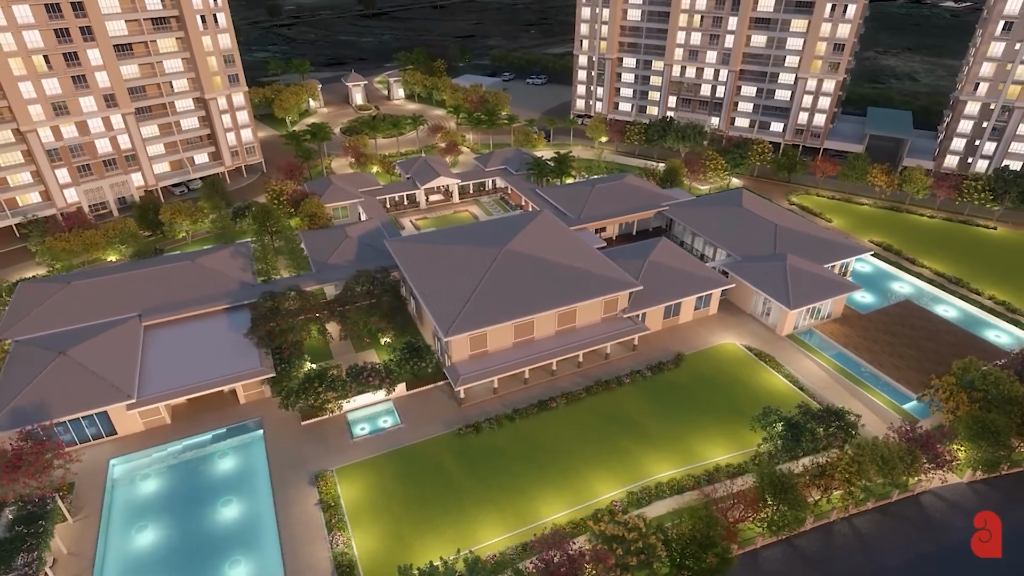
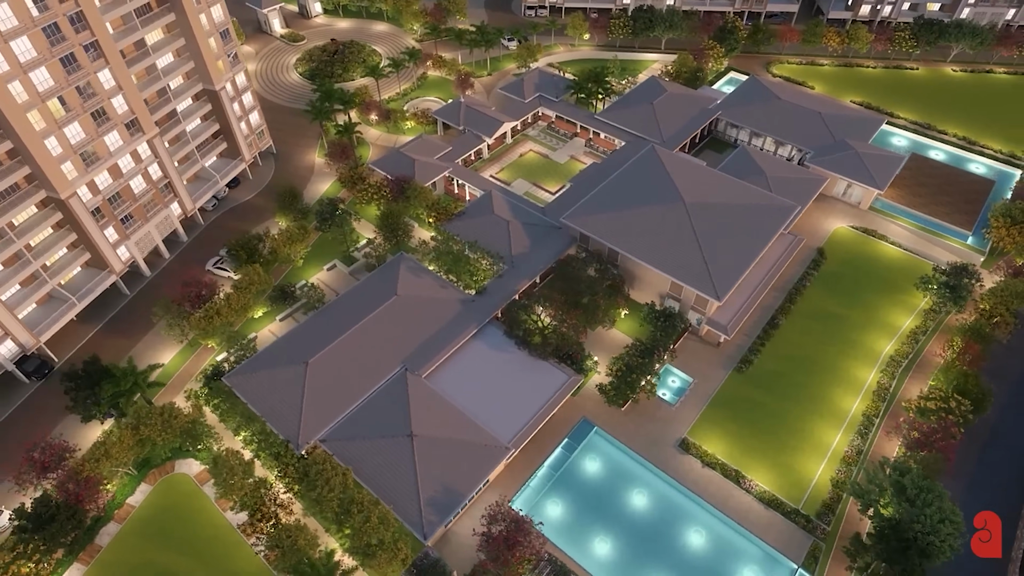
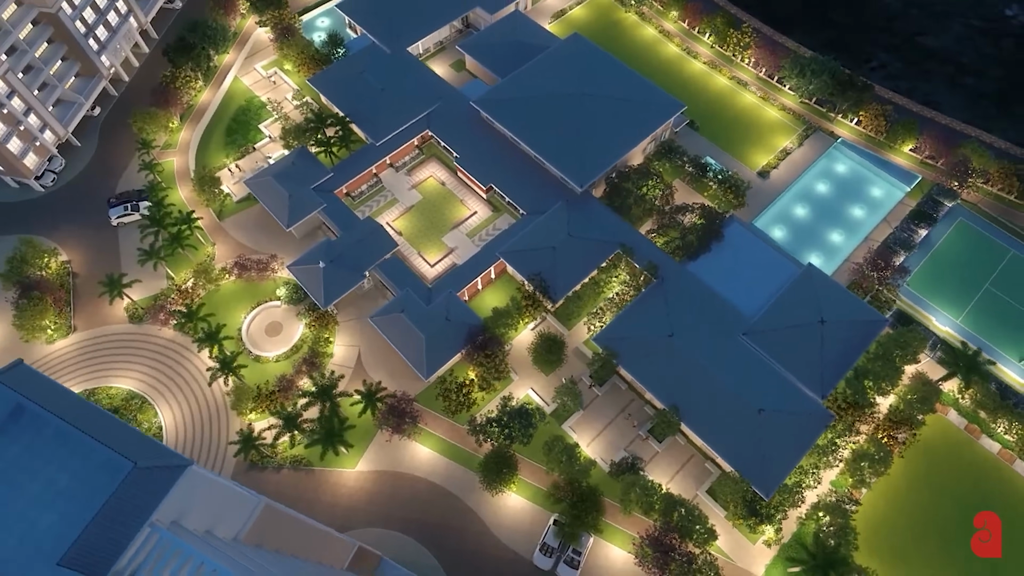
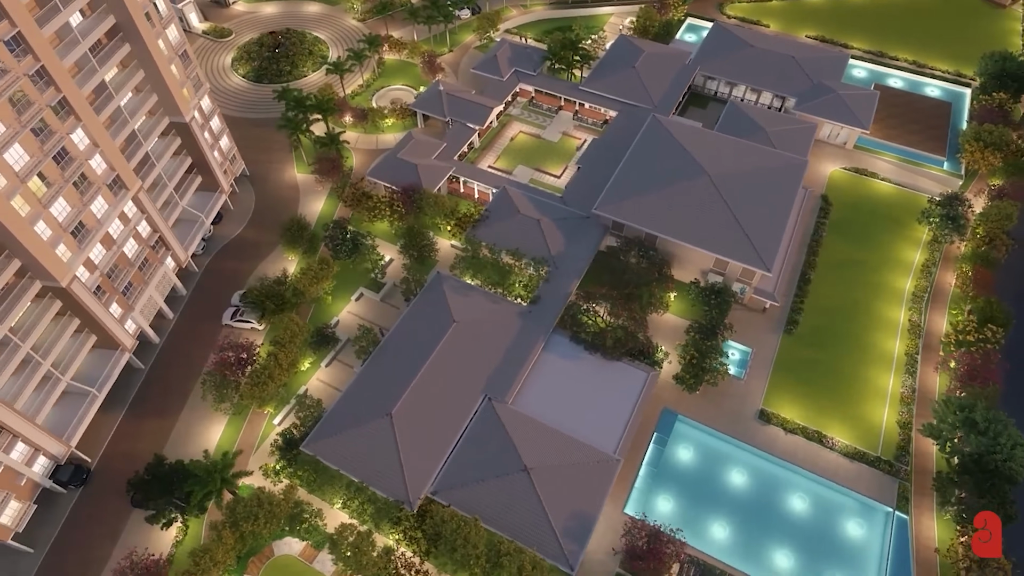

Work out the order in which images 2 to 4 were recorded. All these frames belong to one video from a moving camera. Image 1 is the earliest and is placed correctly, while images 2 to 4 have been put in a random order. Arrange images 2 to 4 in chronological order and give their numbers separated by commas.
2, 4, 3
